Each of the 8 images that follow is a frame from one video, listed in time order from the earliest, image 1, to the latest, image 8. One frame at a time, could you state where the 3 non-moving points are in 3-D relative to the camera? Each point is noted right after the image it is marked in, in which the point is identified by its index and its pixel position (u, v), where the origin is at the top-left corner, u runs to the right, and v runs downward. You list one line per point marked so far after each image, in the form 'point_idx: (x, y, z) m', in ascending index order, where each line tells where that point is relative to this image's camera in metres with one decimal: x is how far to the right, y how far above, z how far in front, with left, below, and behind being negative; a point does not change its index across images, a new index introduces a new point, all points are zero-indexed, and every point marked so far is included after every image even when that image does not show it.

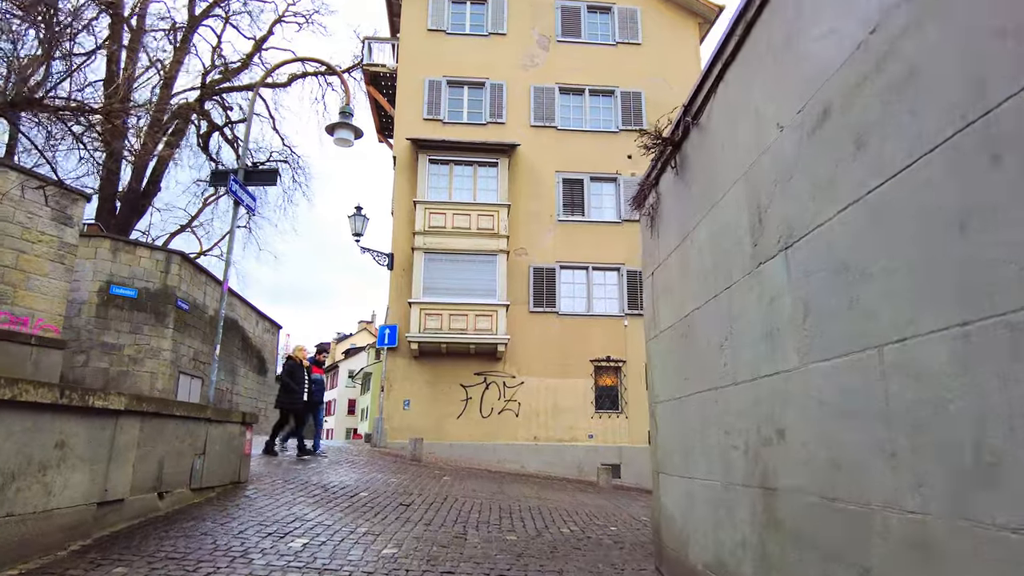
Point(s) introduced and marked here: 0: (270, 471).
0: (-3.3, -2.5, +9.1) m
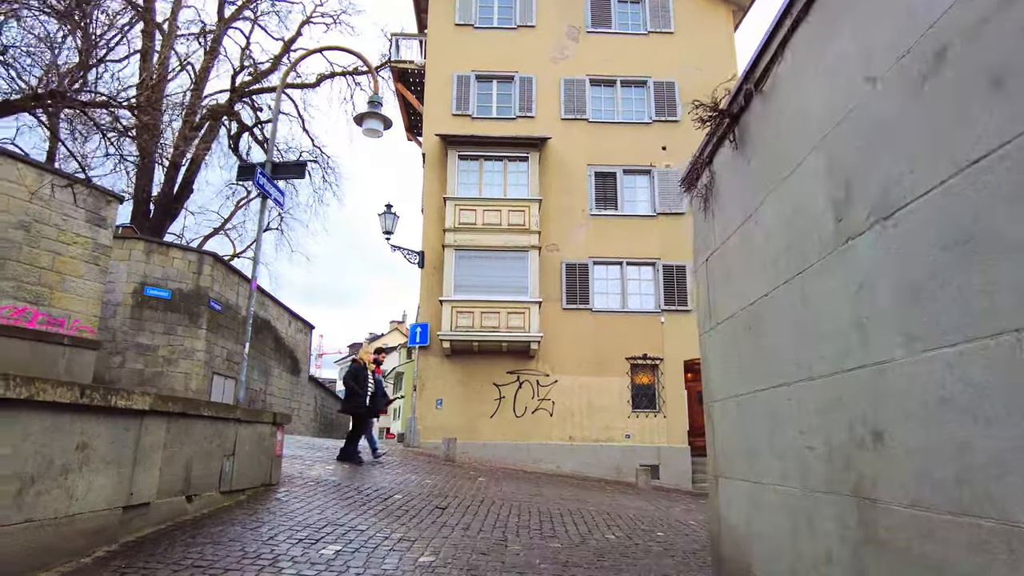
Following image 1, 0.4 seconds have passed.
0: (-2.8, -2.5, +8.8) m
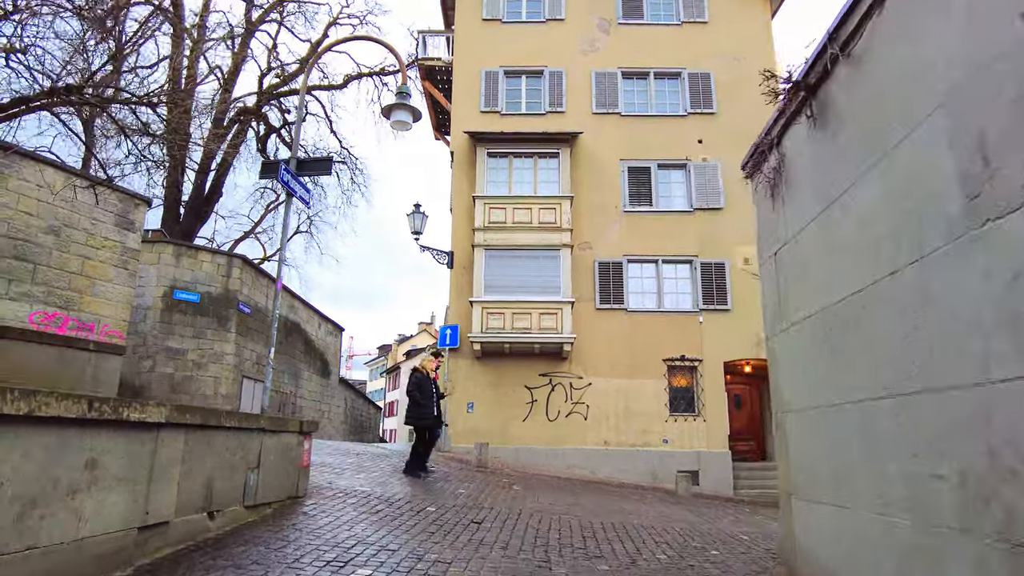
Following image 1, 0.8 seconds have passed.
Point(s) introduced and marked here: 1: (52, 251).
0: (-2.3, -2.5, +8.5) m
1: (-8.9, +0.7, +12.7) m
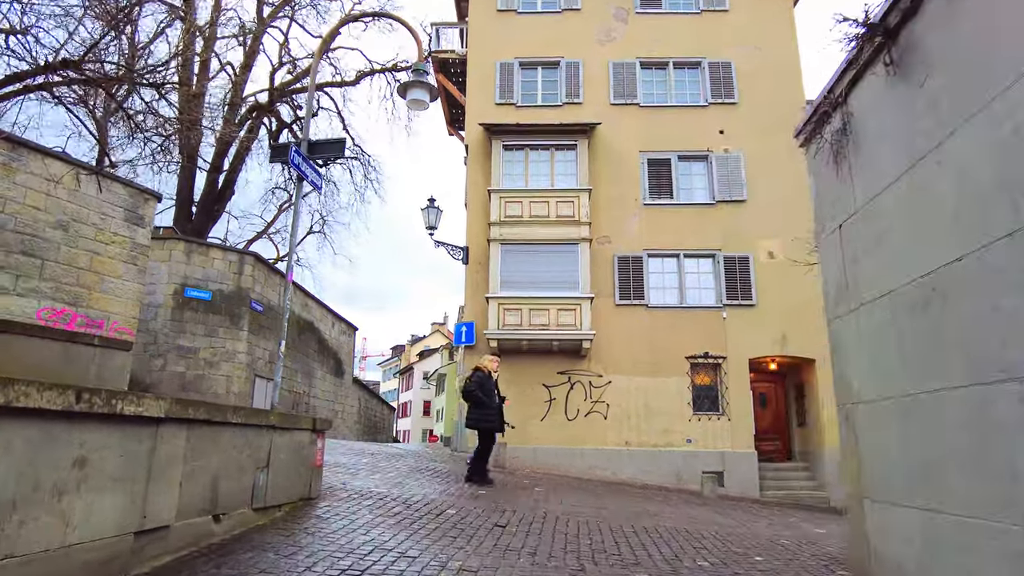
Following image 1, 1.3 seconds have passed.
0: (-2.0, -2.4, +8.1) m
1: (-8.5, +0.8, +12.4) m
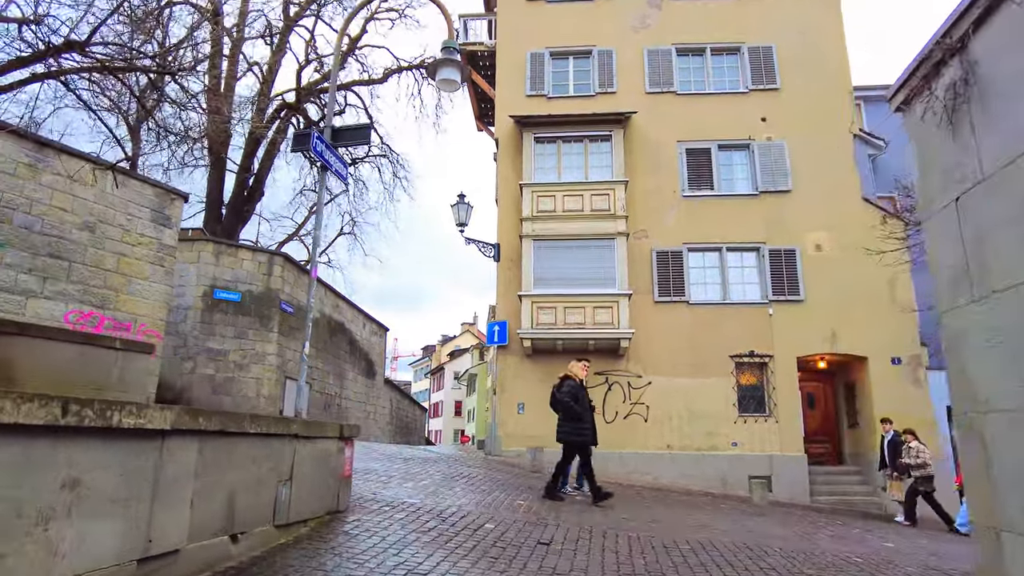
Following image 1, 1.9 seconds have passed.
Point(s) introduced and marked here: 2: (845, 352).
0: (-1.6, -2.4, +7.6) m
1: (-7.9, +0.8, +12.2) m
2: (+7.8, -1.5, +15.4) m
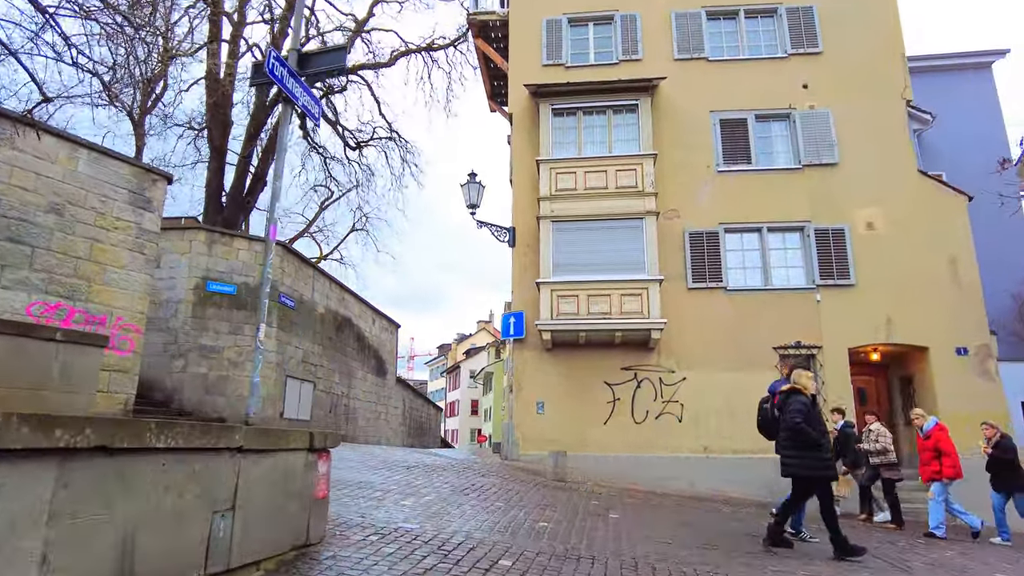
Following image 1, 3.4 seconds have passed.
0: (-1.4, -2.1, +6.1) m
1: (-7.6, +0.9, +10.9) m
2: (+8.2, -1.1, +13.7) m
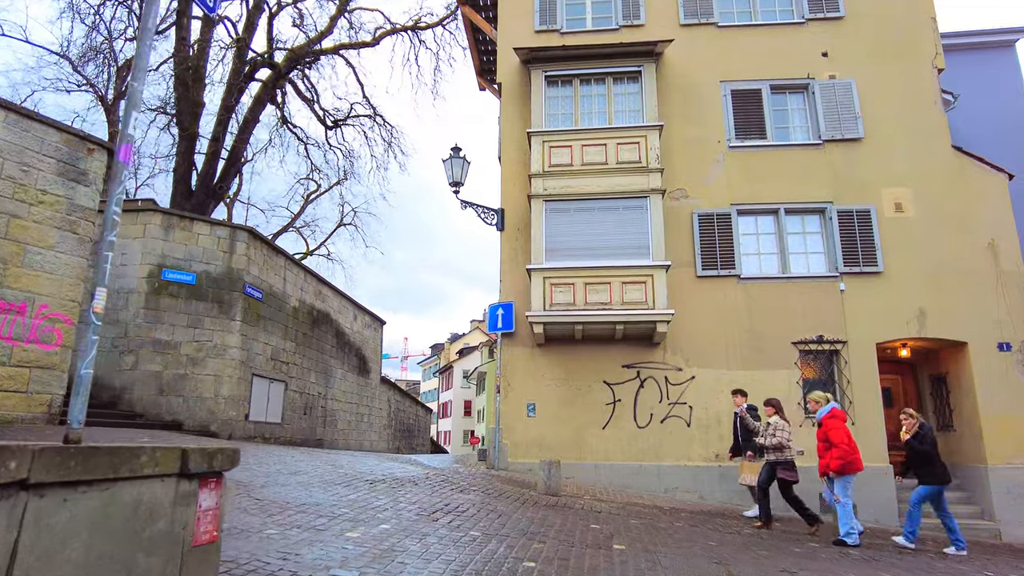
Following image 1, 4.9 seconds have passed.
0: (-1.5, -1.9, +4.6) m
1: (-7.8, +1.2, +9.3) m
2: (+7.9, -0.9, +12.2) m
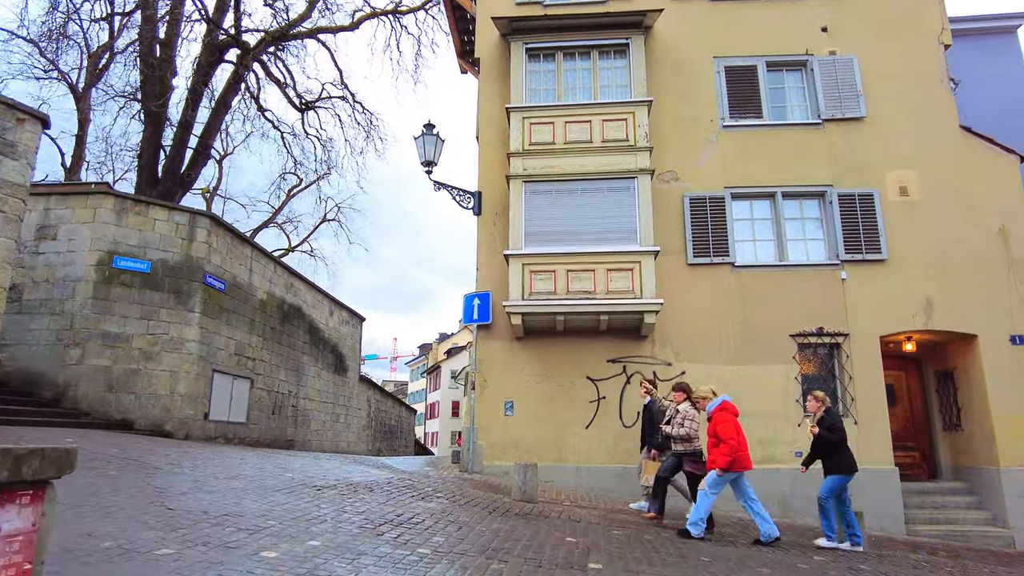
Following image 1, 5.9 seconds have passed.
0: (-1.9, -1.6, +3.6) m
1: (-8.2, +1.4, +8.2) m
2: (+7.5, -0.7, +11.4) m
